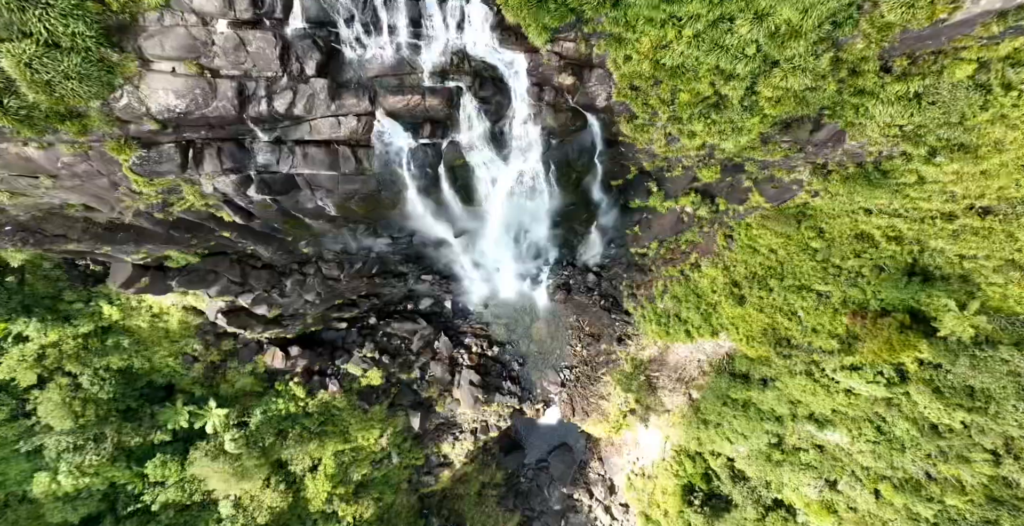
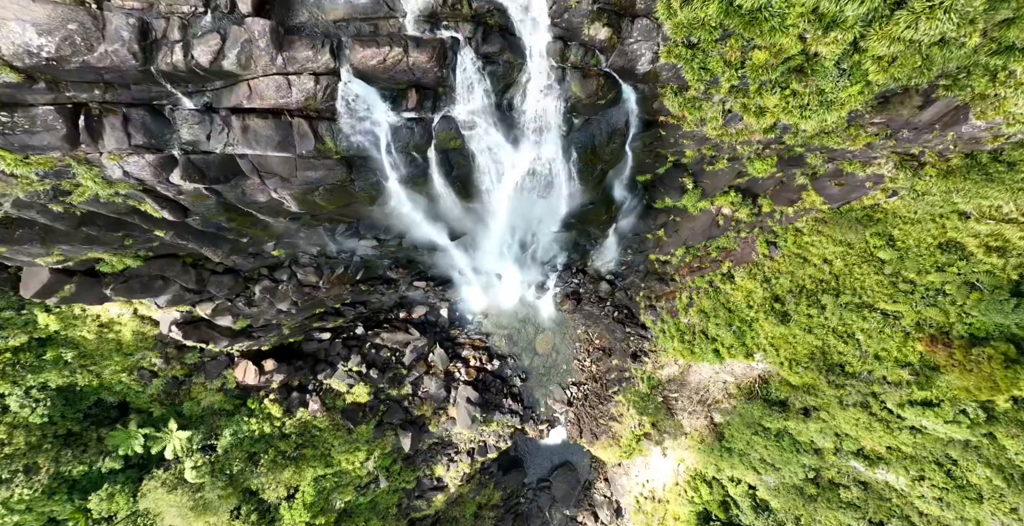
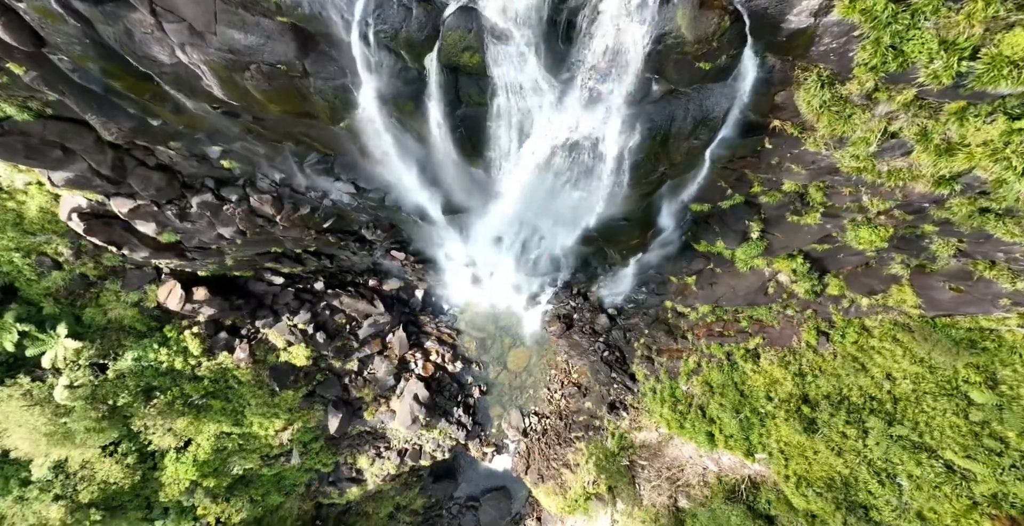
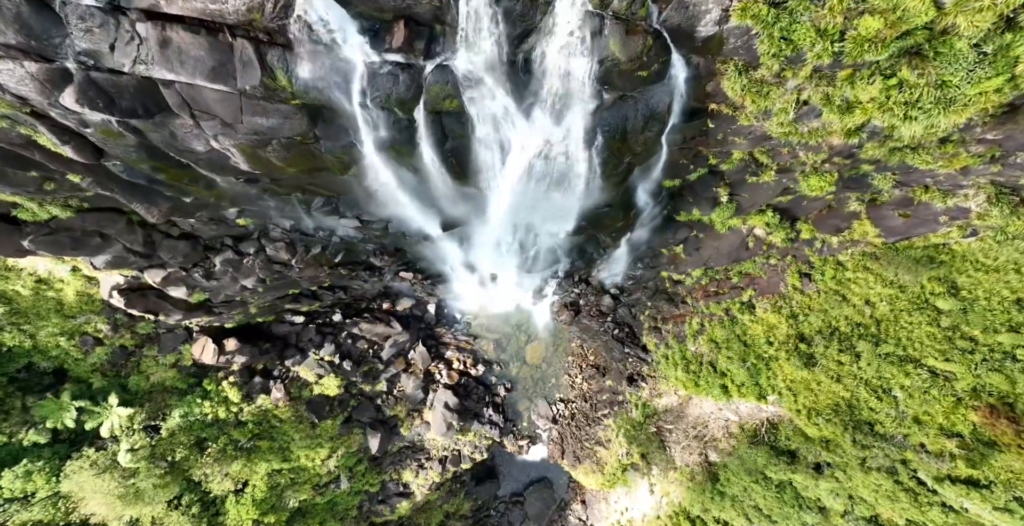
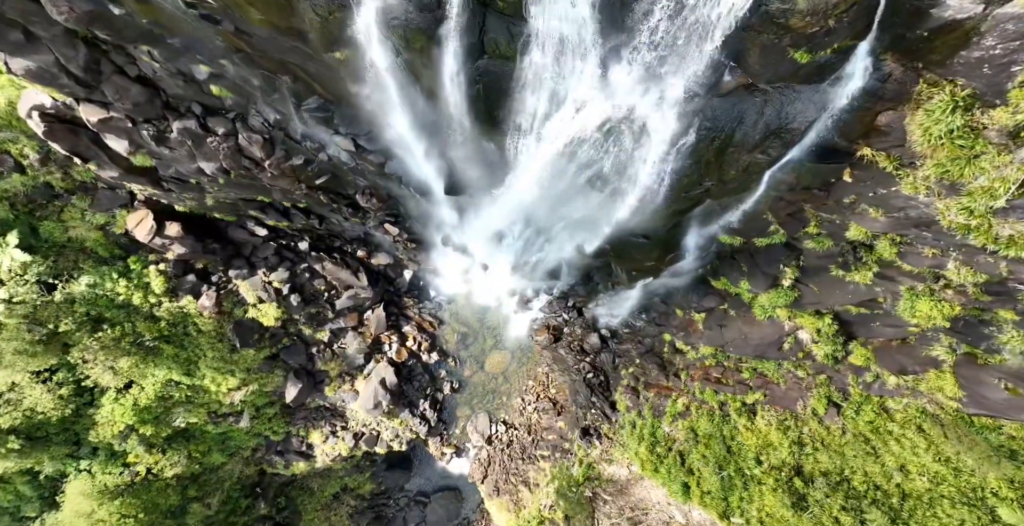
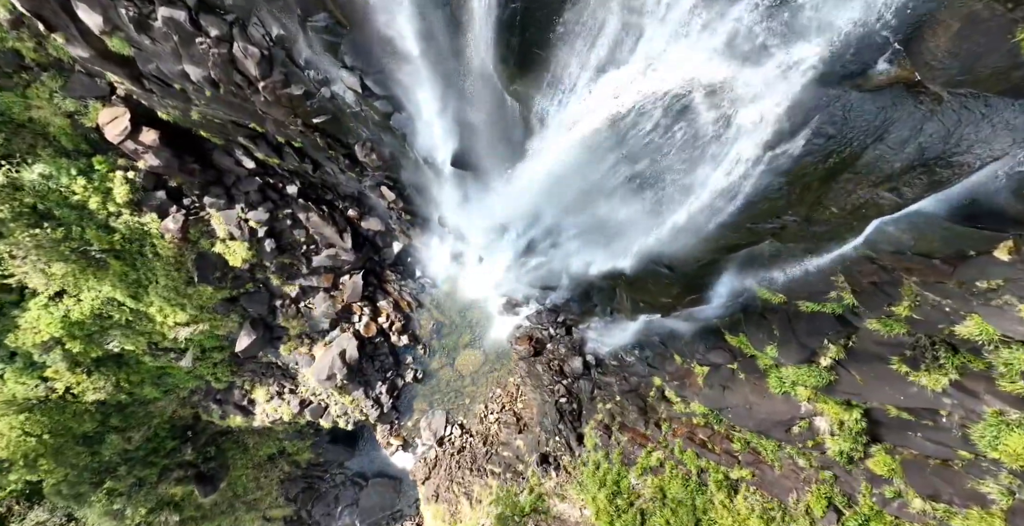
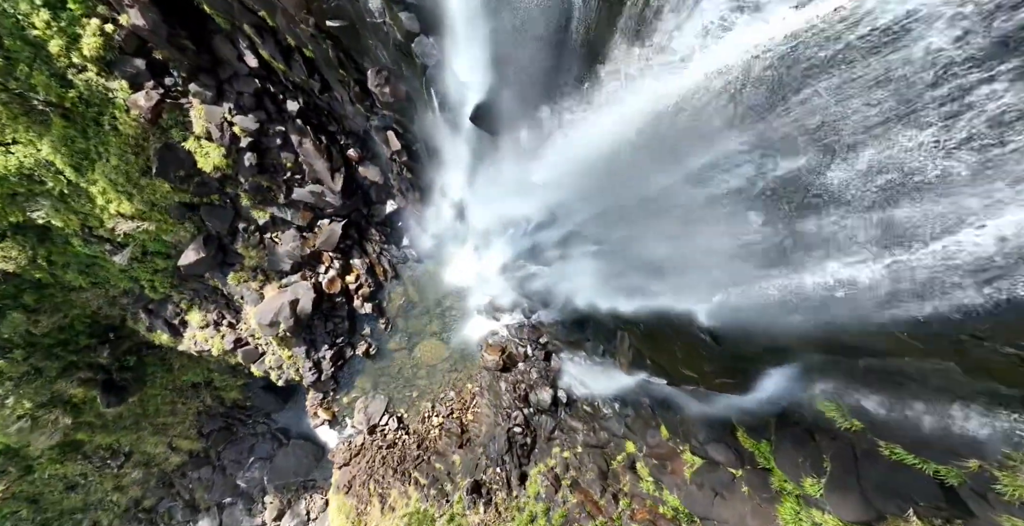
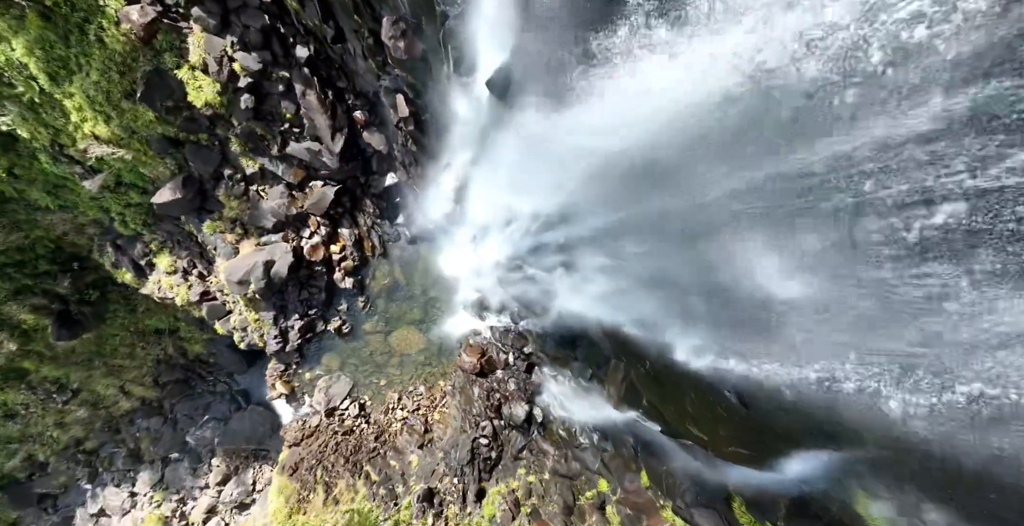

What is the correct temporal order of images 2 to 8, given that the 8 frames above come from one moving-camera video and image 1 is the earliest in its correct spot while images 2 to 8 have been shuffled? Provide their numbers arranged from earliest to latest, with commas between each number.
2, 4, 3, 5, 6, 7, 8
